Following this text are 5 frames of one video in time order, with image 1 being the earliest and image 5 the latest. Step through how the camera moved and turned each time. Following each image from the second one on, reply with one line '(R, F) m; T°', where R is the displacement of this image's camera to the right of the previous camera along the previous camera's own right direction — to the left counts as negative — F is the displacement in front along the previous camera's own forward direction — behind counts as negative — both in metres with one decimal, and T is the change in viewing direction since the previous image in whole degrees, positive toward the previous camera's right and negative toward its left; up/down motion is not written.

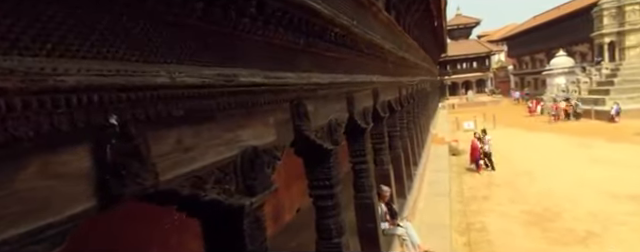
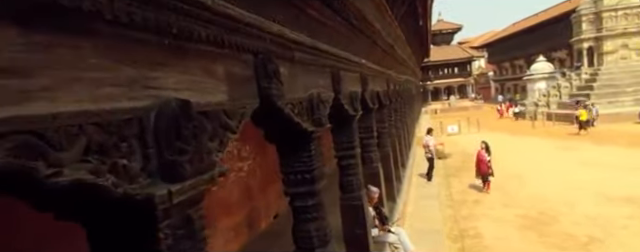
(0.0, +1.0) m; +3°
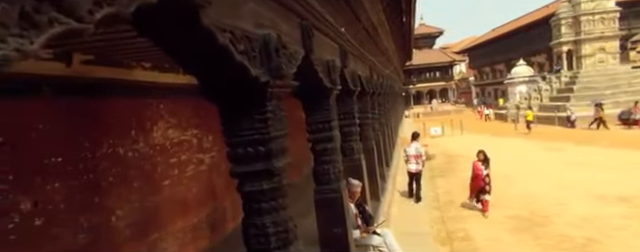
(+0.1, +1.0) m; +3°
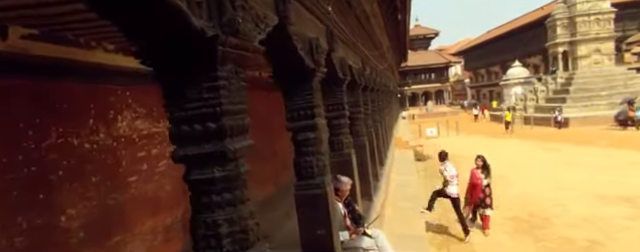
(+0.1, +0.5) m; +1°
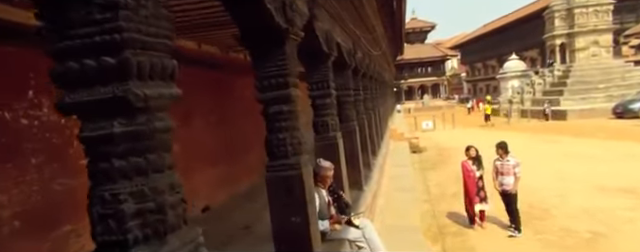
(+0.2, +0.5) m; +1°
